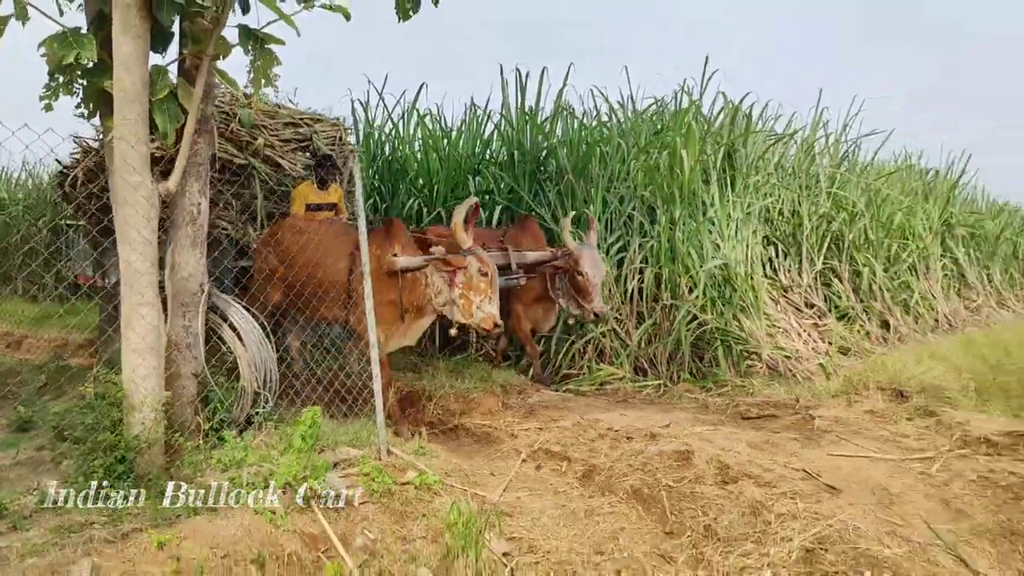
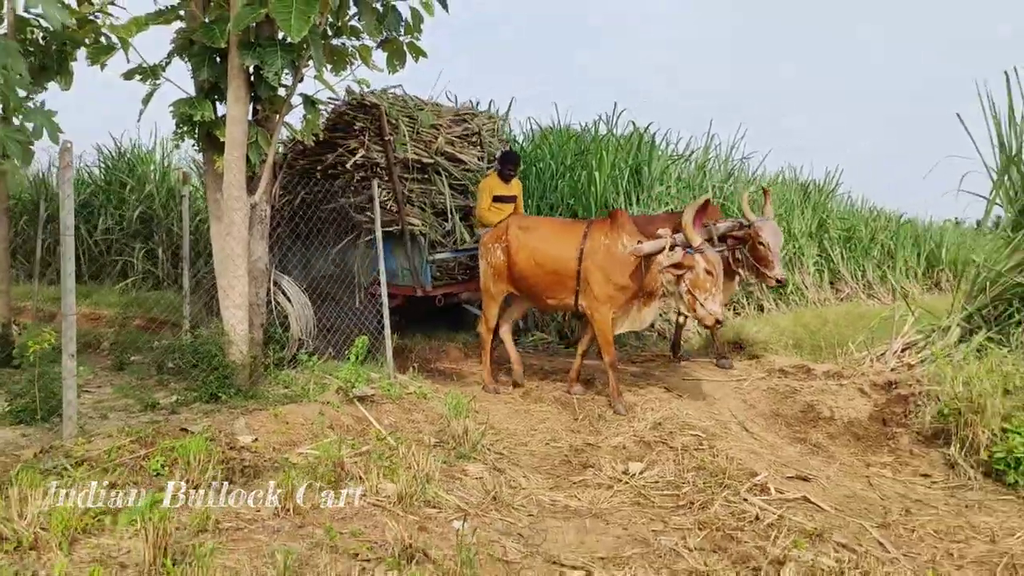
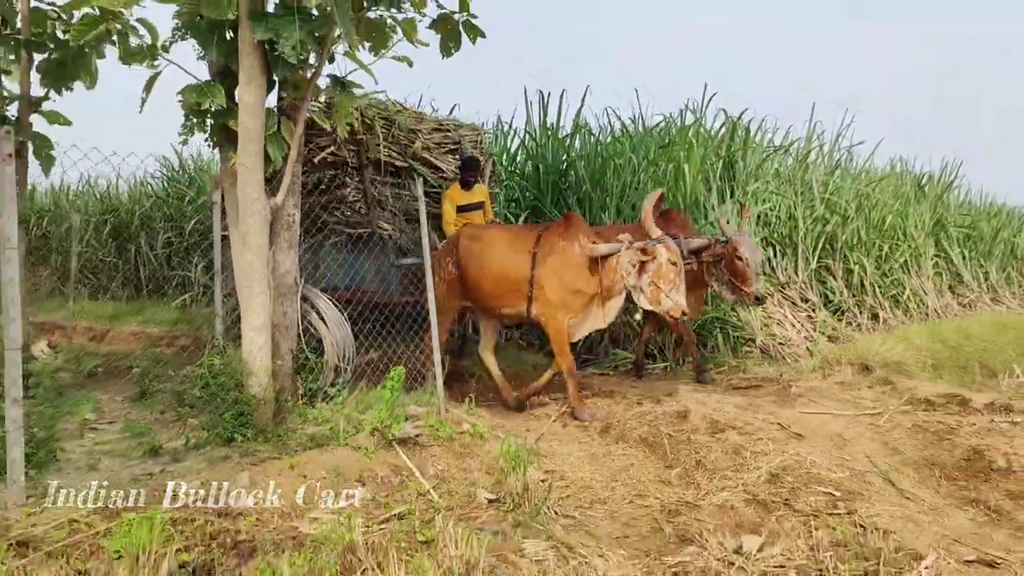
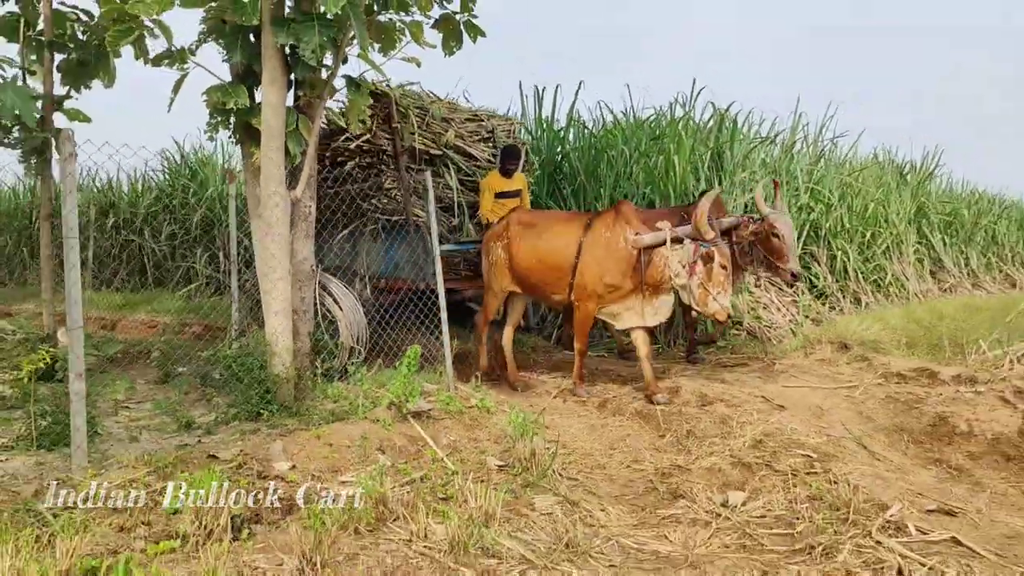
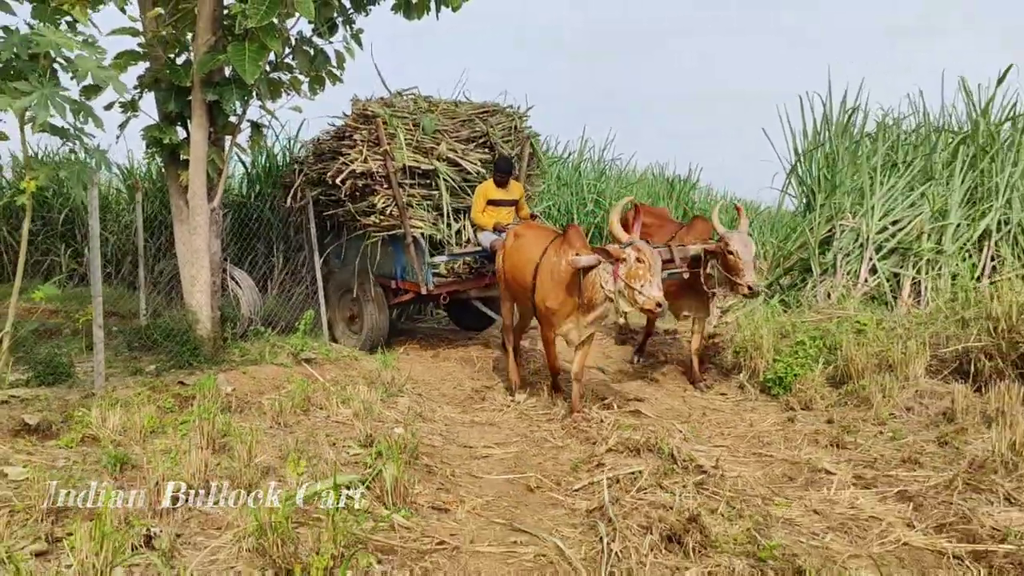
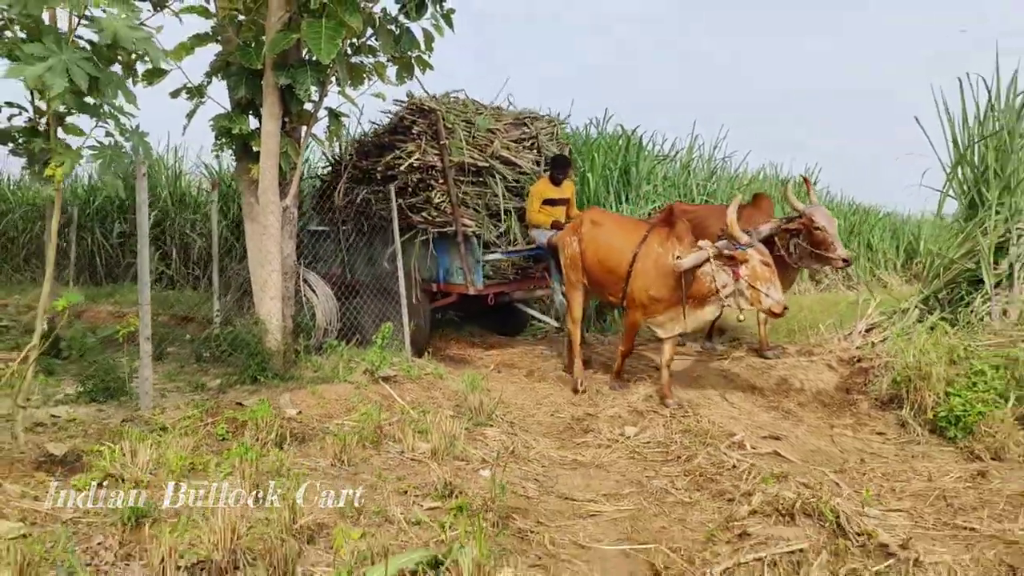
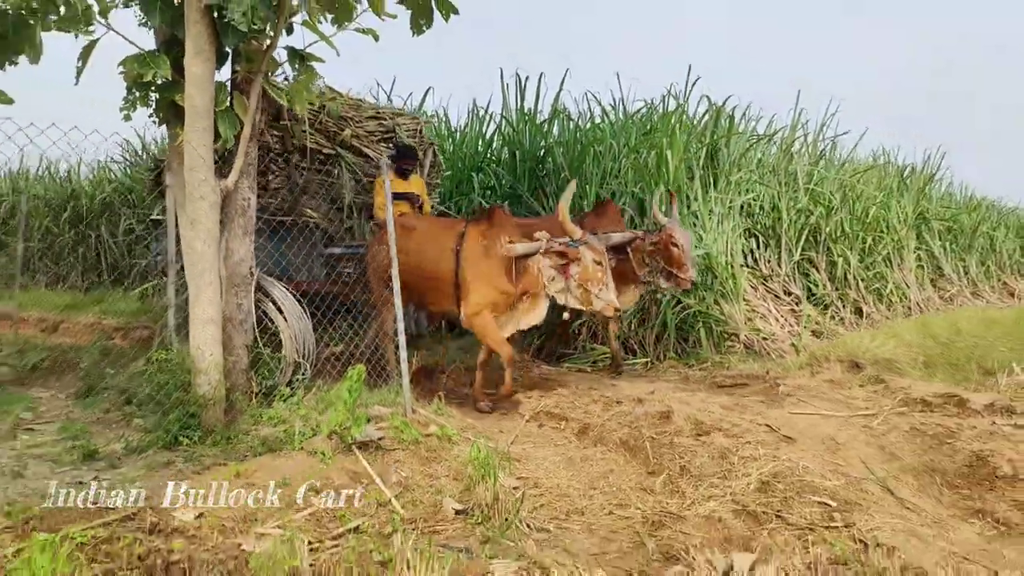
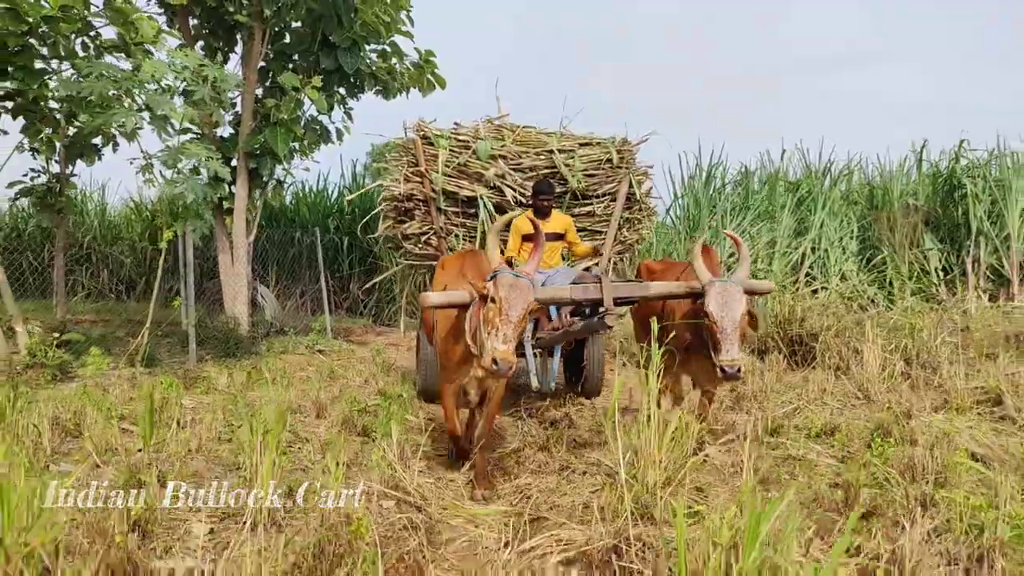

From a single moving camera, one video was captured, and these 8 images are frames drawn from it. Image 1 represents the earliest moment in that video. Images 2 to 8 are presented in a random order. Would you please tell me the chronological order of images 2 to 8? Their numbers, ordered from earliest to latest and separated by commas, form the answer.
7, 3, 4, 2, 6, 5, 8
